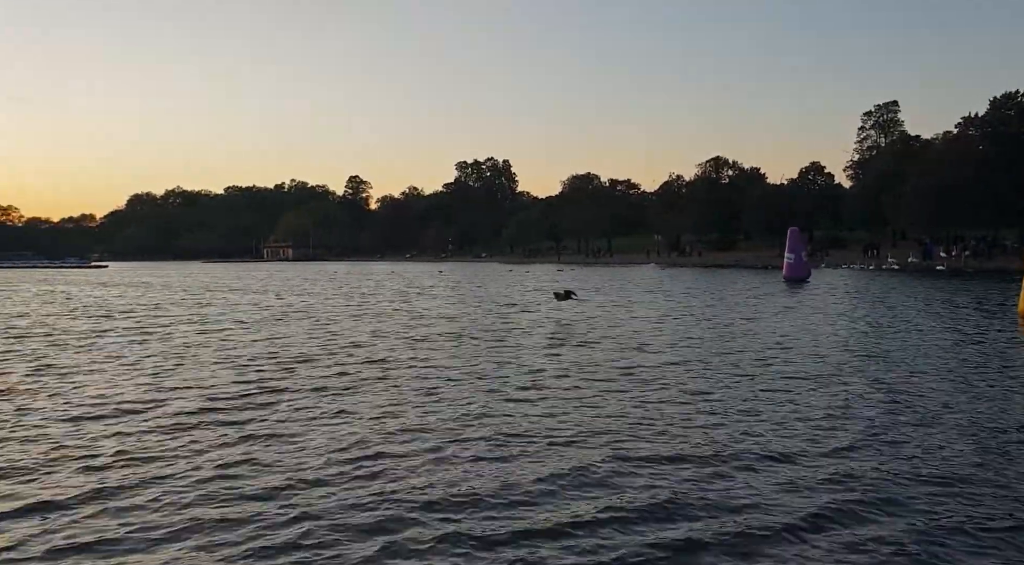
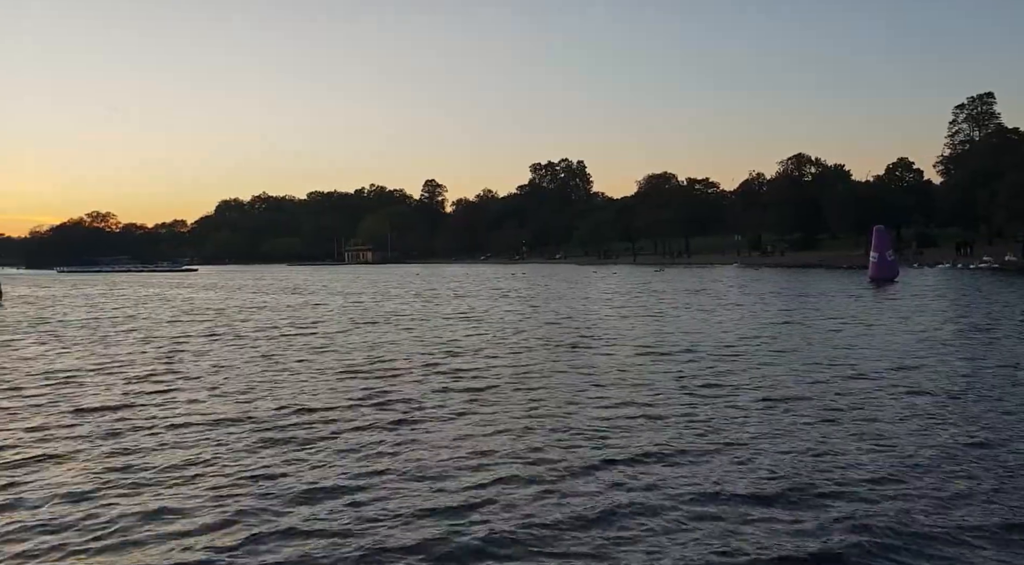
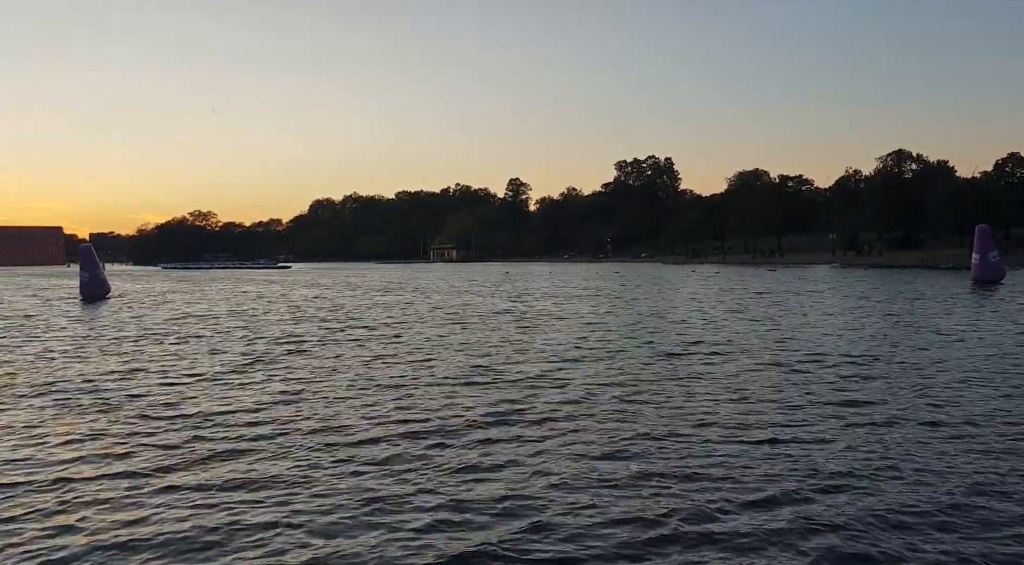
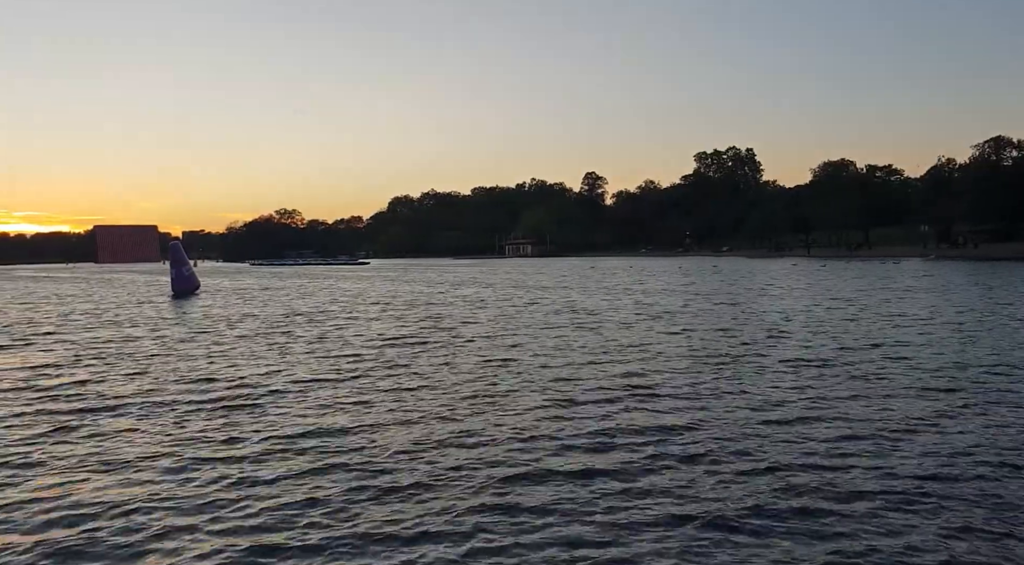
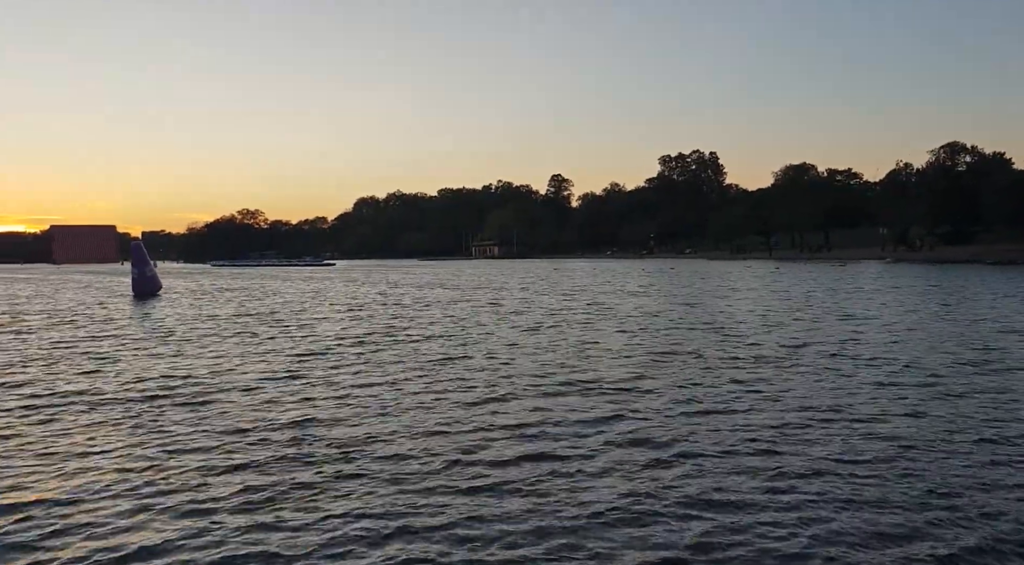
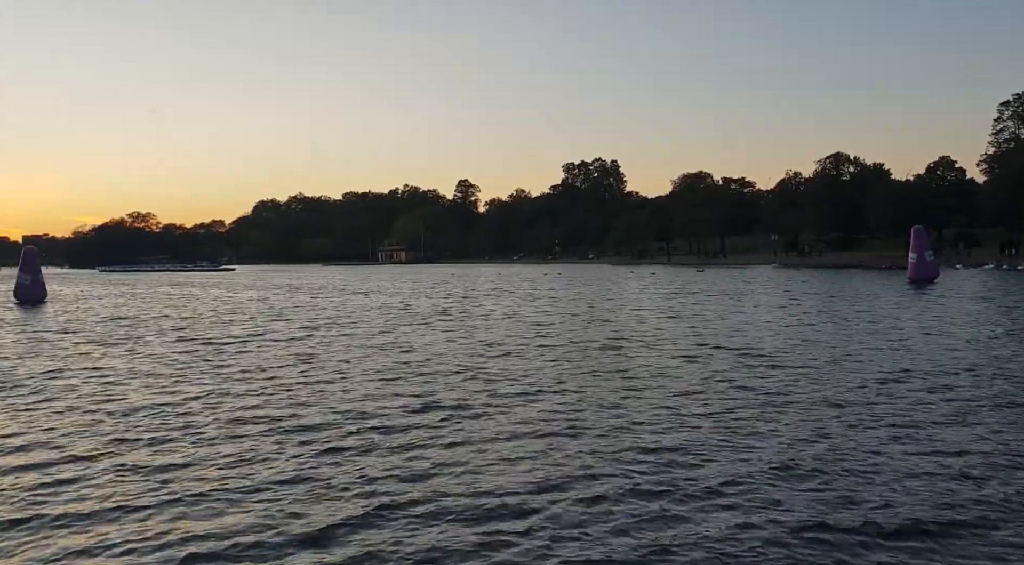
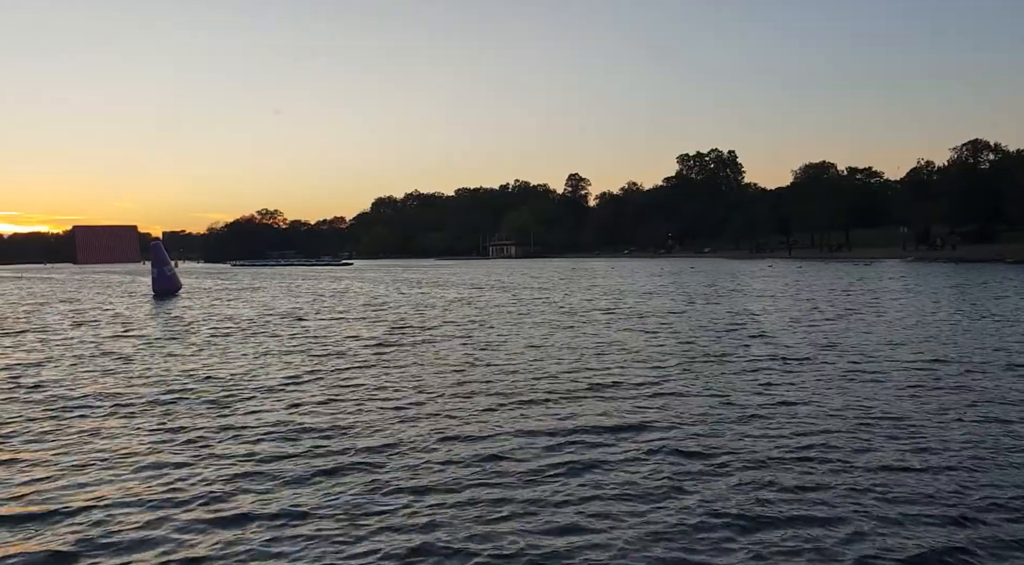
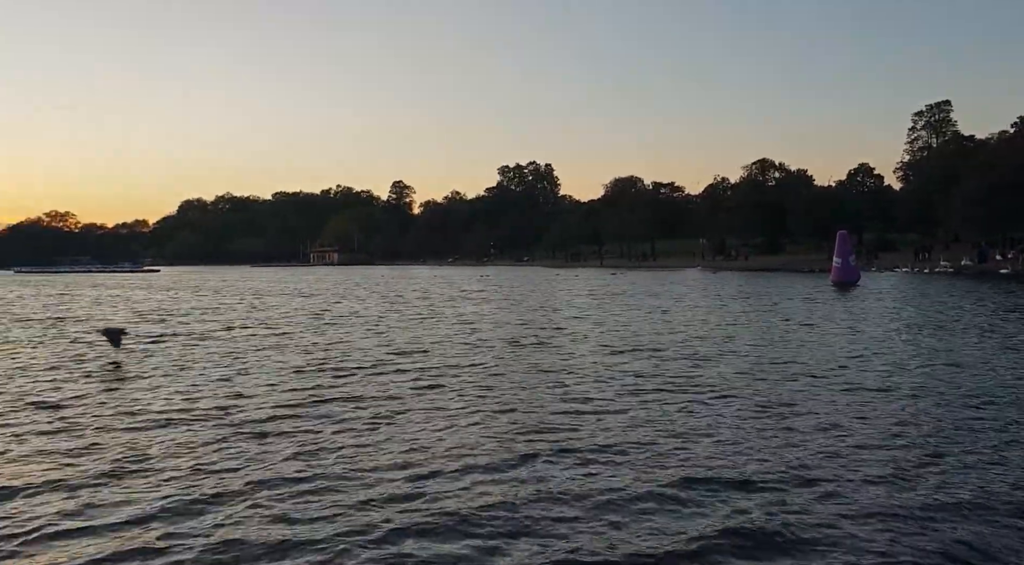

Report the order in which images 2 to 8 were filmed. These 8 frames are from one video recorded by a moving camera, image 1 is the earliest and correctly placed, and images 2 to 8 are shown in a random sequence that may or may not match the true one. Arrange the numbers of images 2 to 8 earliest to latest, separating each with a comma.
8, 2, 6, 3, 5, 7, 4
